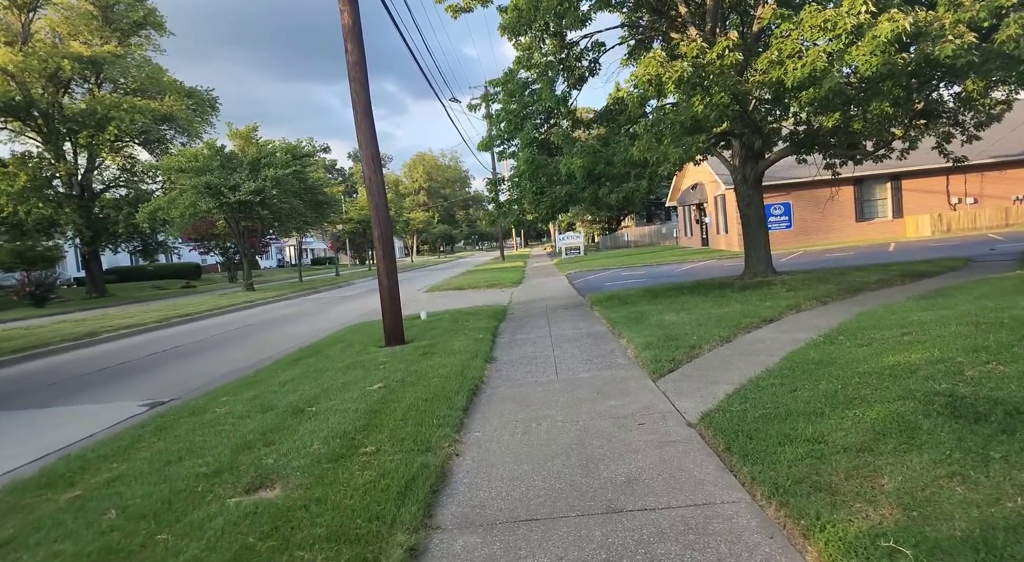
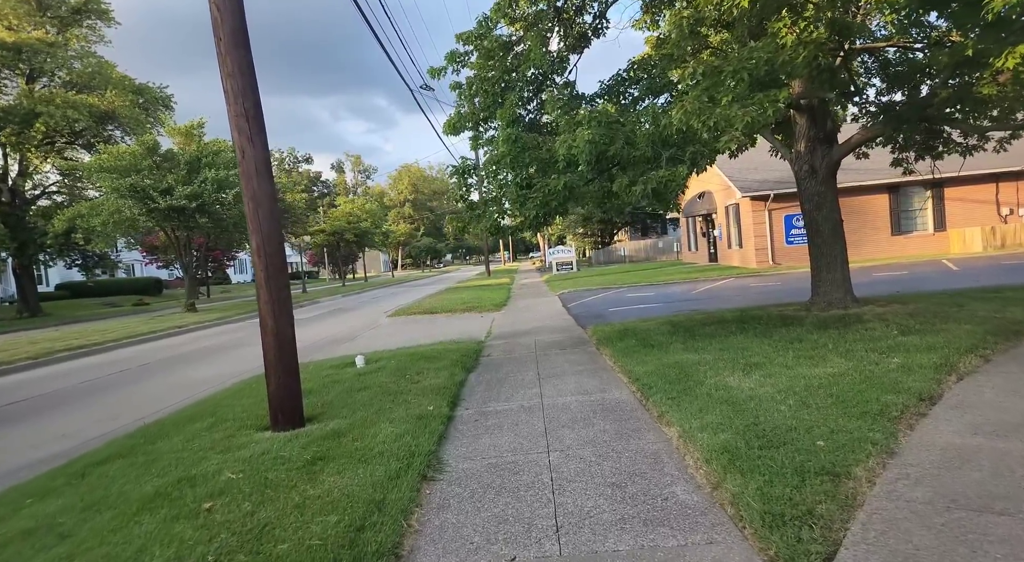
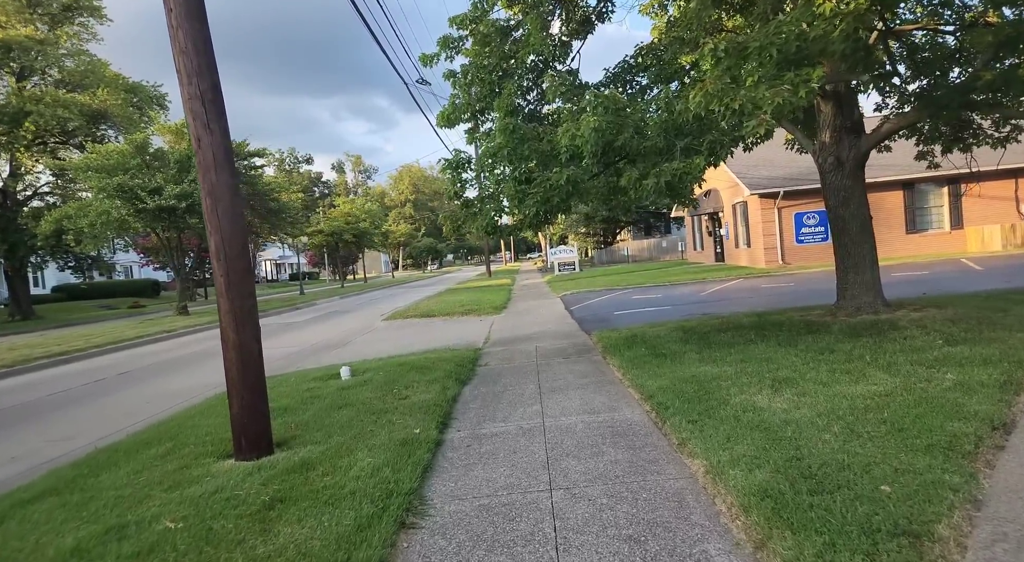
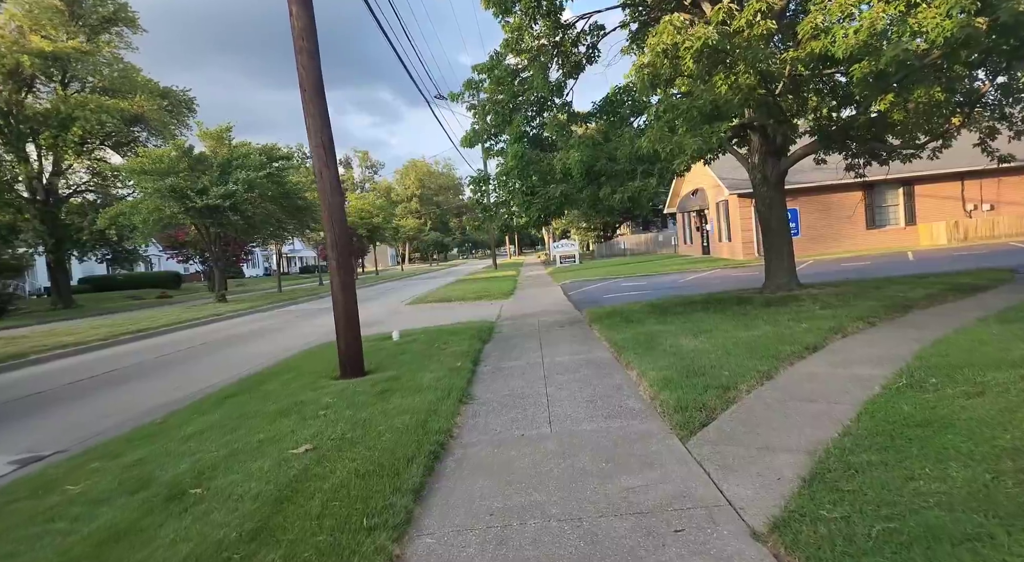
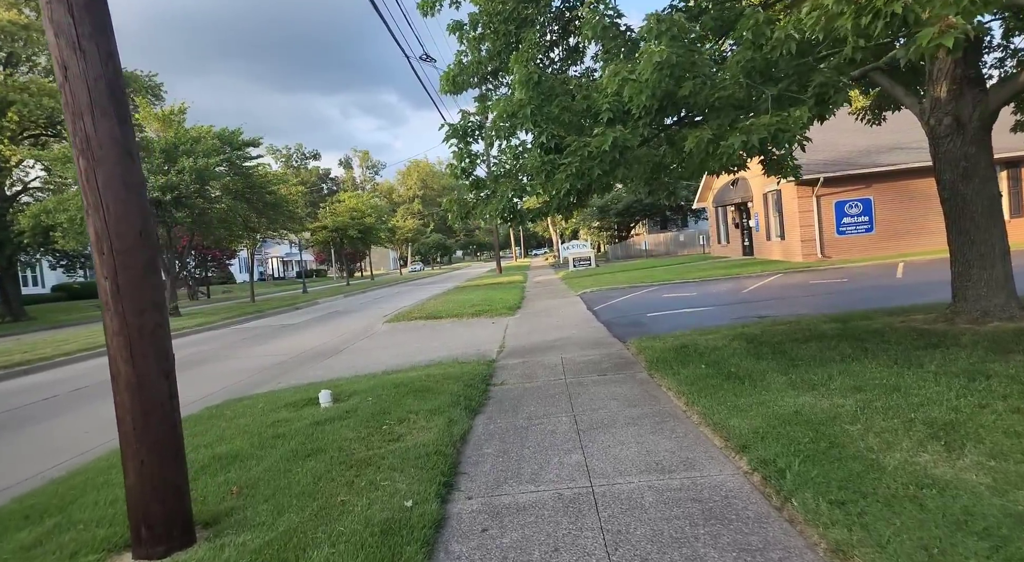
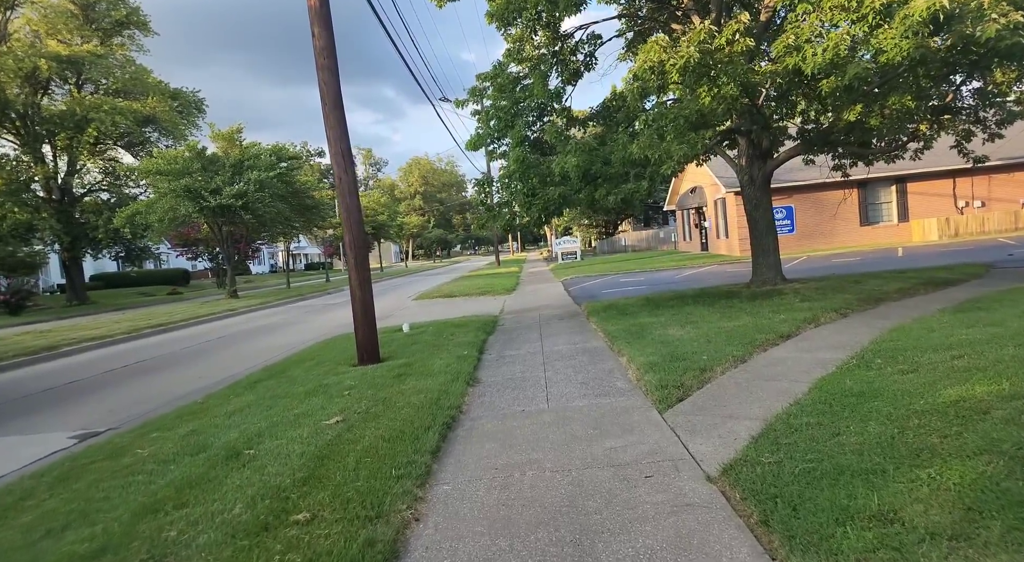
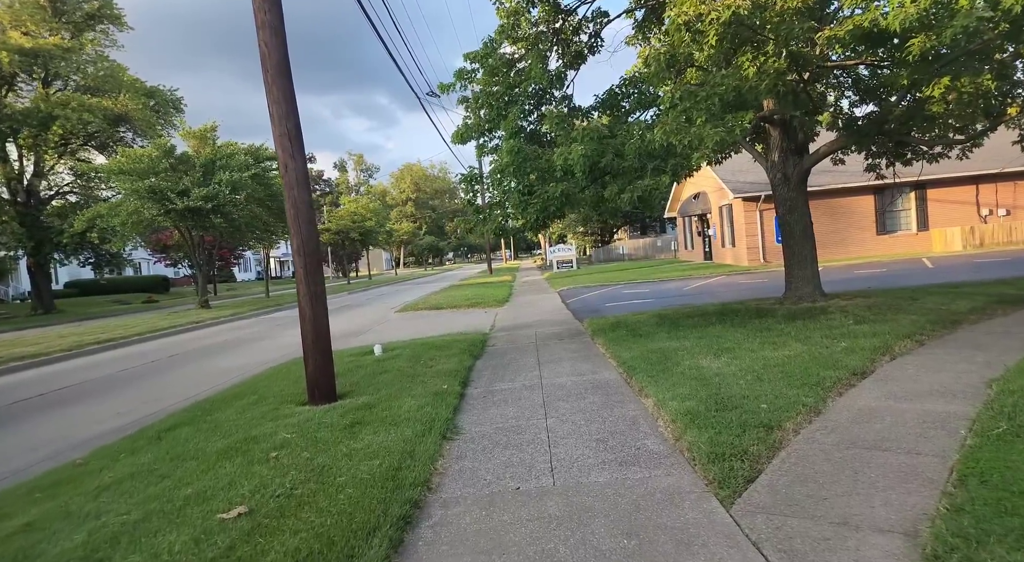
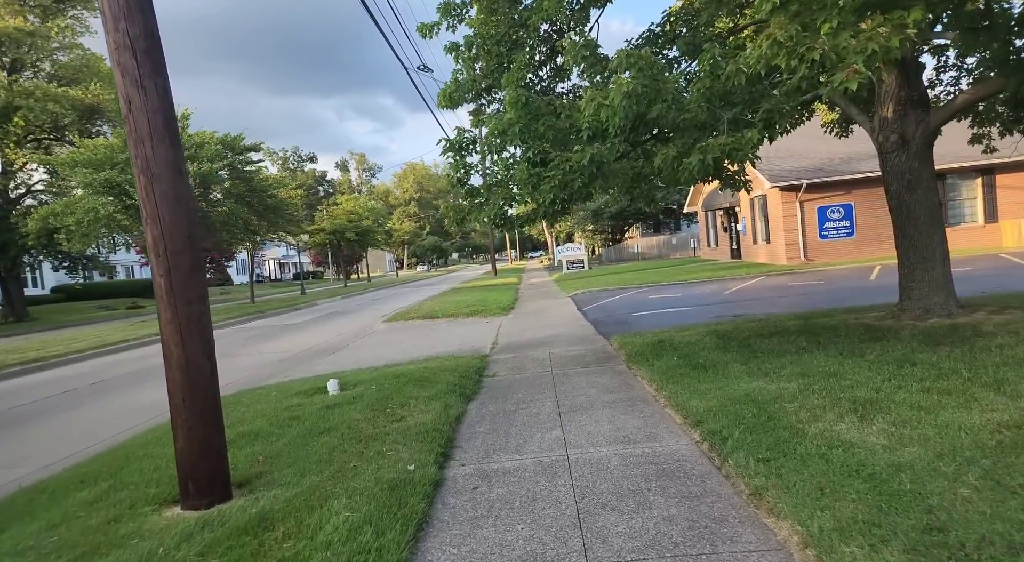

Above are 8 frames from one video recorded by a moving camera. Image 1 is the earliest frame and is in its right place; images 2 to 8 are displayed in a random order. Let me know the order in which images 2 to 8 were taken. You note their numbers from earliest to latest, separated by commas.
6, 4, 7, 2, 3, 8, 5
